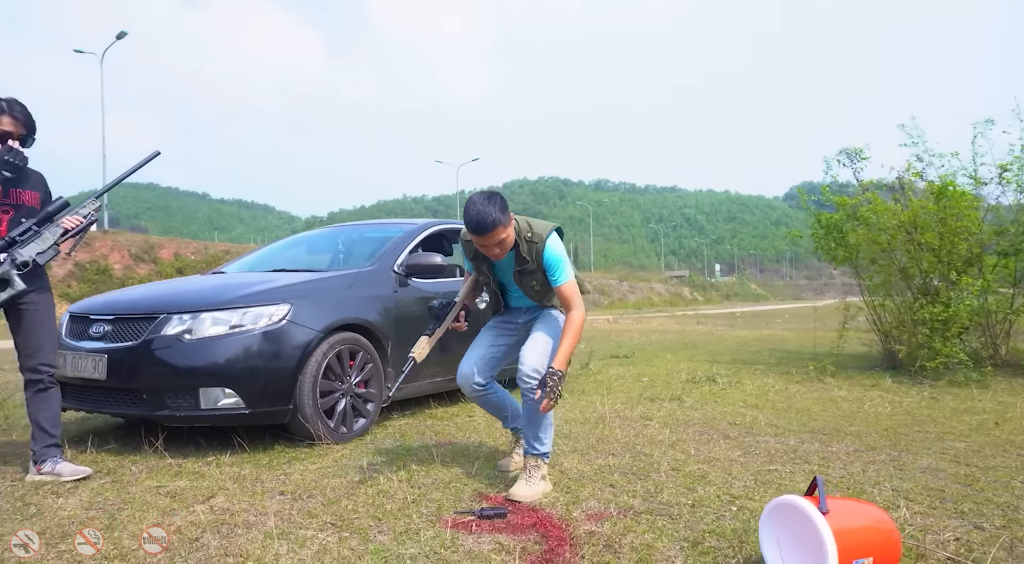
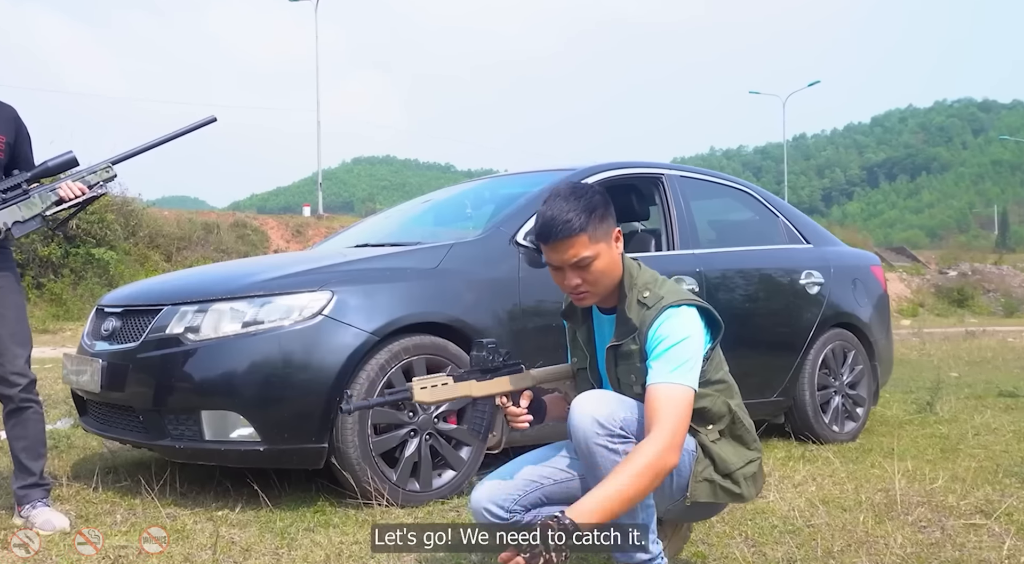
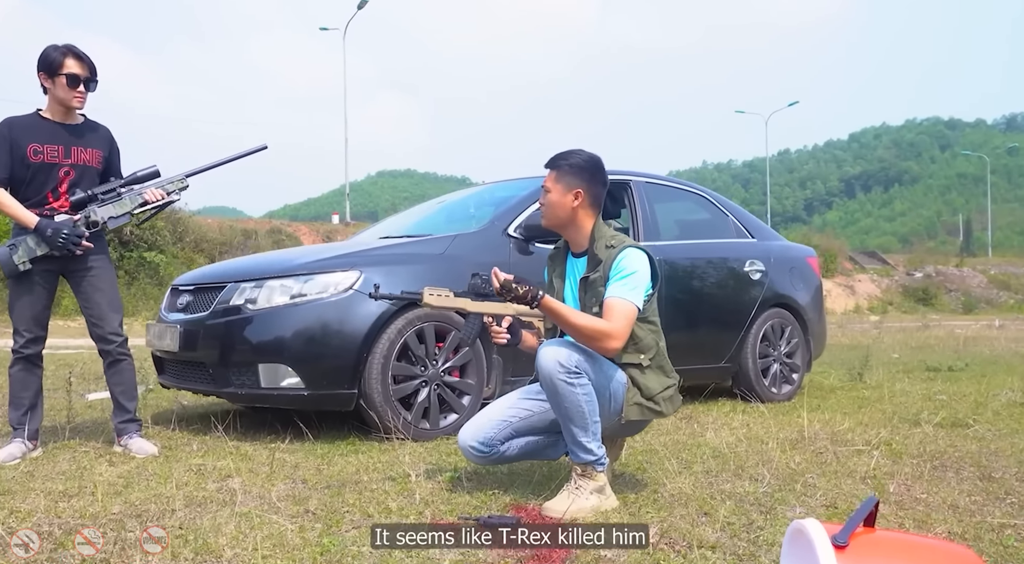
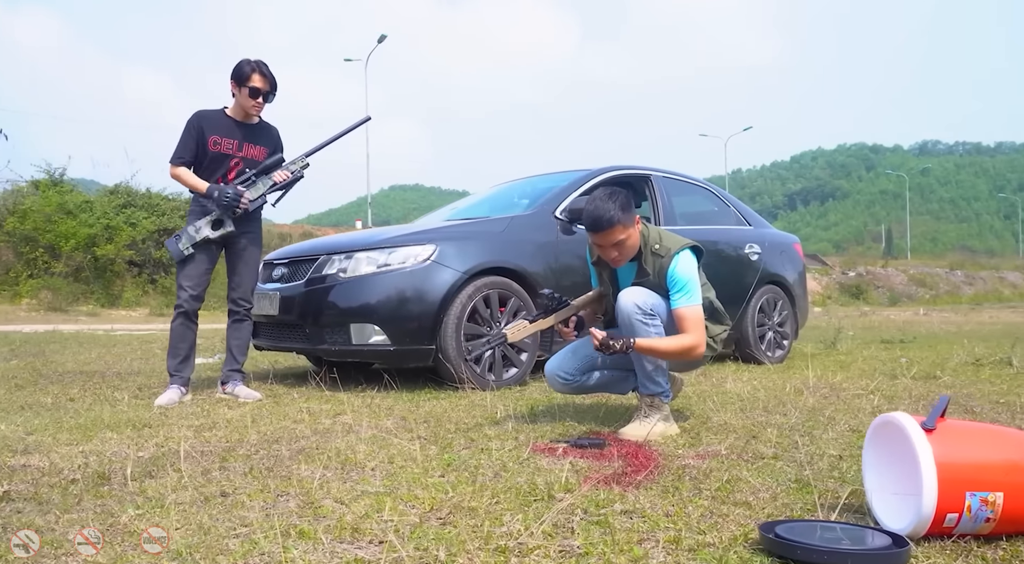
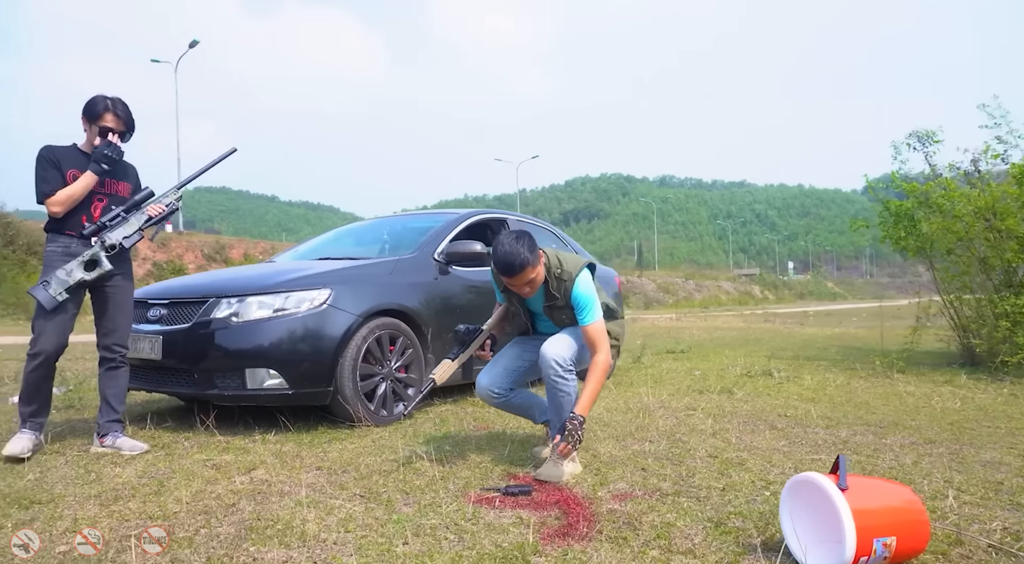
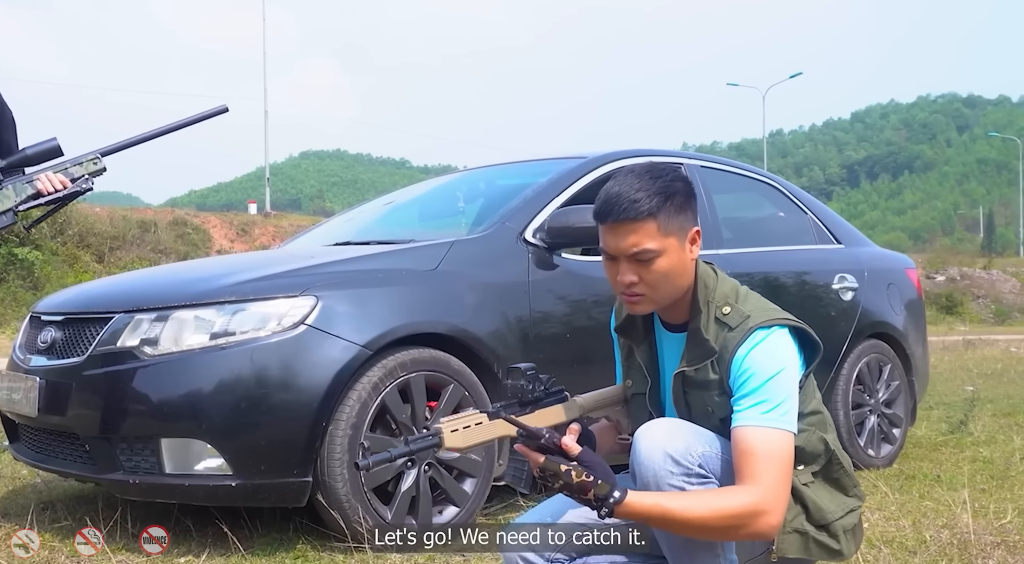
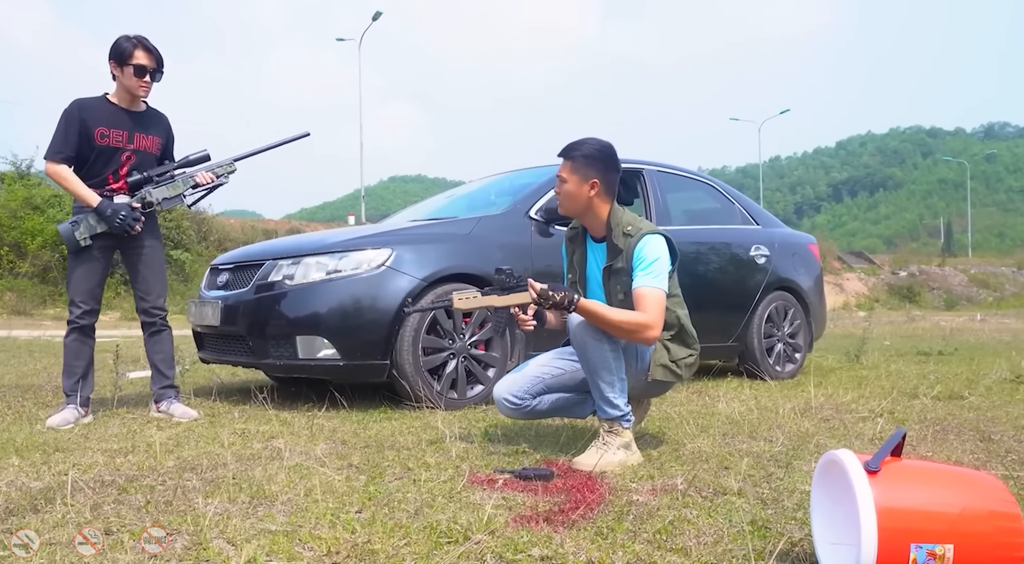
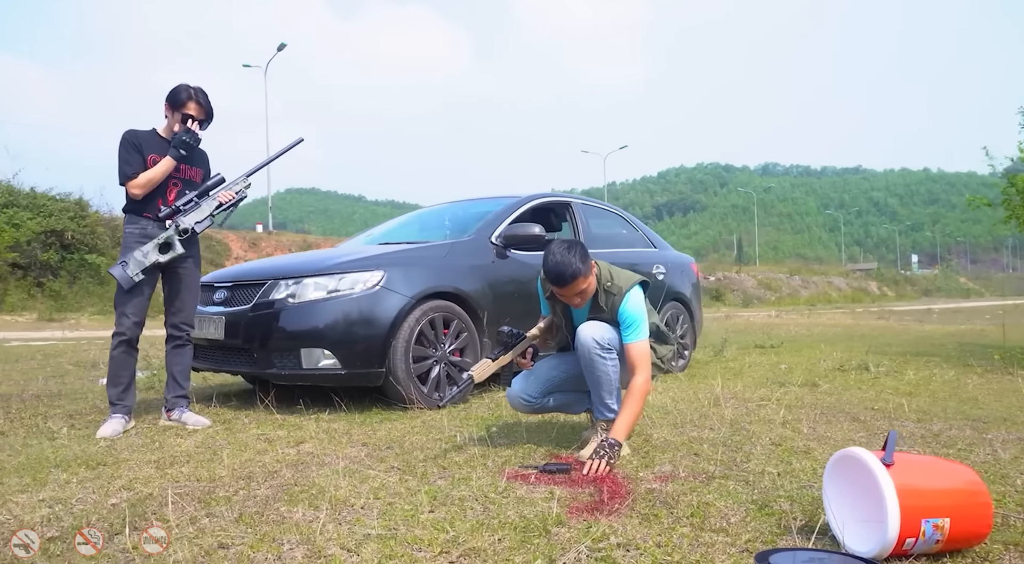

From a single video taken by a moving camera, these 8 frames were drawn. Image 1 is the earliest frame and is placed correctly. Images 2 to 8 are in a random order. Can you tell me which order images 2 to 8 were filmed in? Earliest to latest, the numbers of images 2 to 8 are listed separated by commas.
5, 8, 4, 7, 3, 2, 6
